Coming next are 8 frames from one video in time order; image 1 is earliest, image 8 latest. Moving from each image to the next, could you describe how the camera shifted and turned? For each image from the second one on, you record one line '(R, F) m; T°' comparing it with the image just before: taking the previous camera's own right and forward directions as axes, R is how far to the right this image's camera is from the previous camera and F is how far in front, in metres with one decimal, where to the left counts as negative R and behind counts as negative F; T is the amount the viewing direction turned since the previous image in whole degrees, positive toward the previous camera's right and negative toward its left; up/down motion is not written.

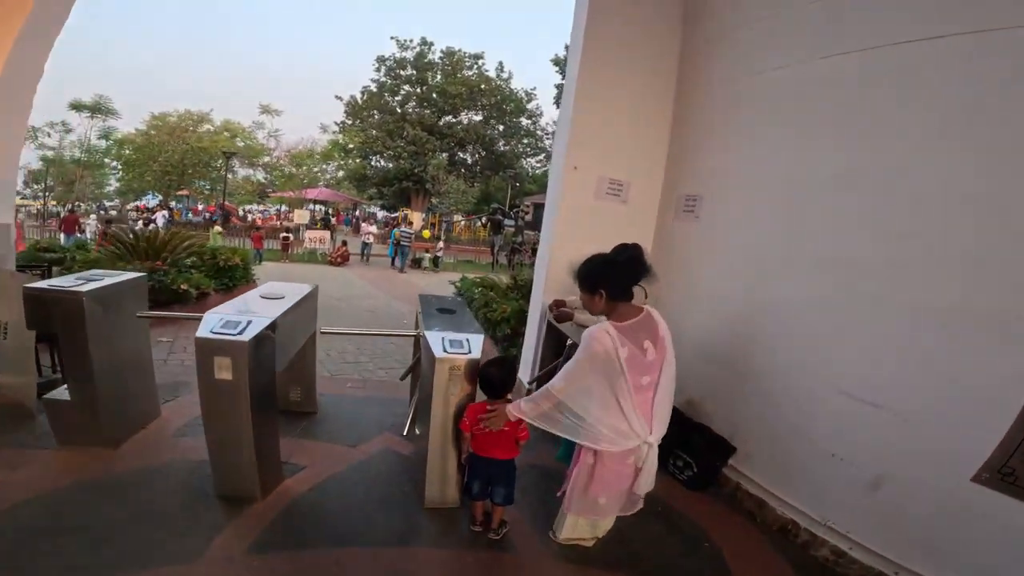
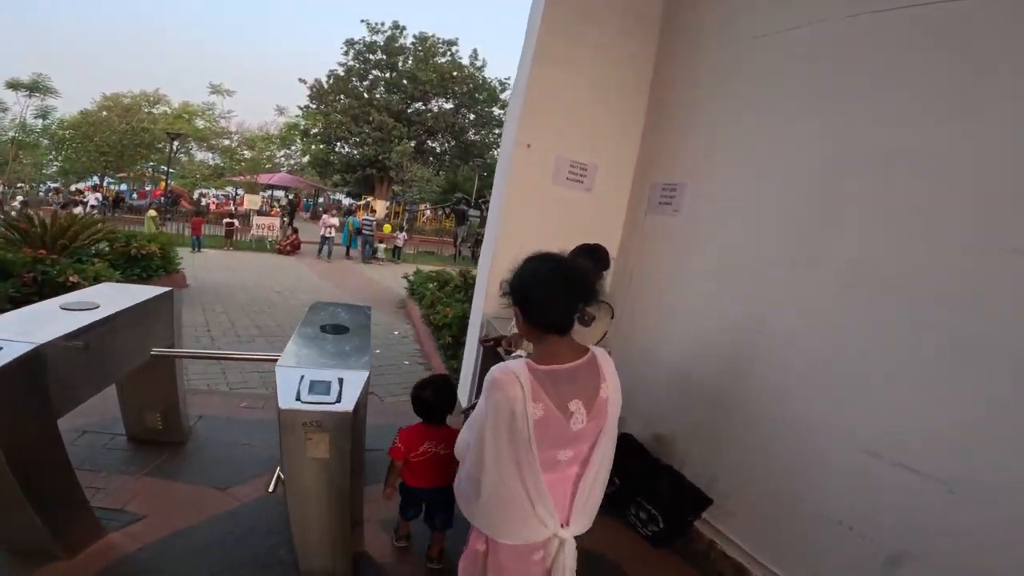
(+0.2, +0.8) m; +3°
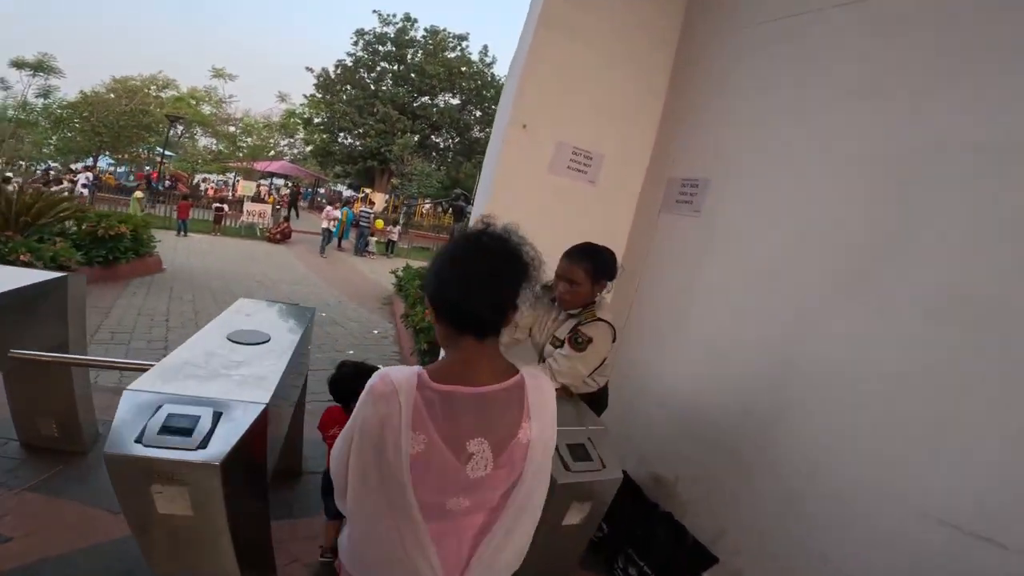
(+0.1, +0.5) m; 0°
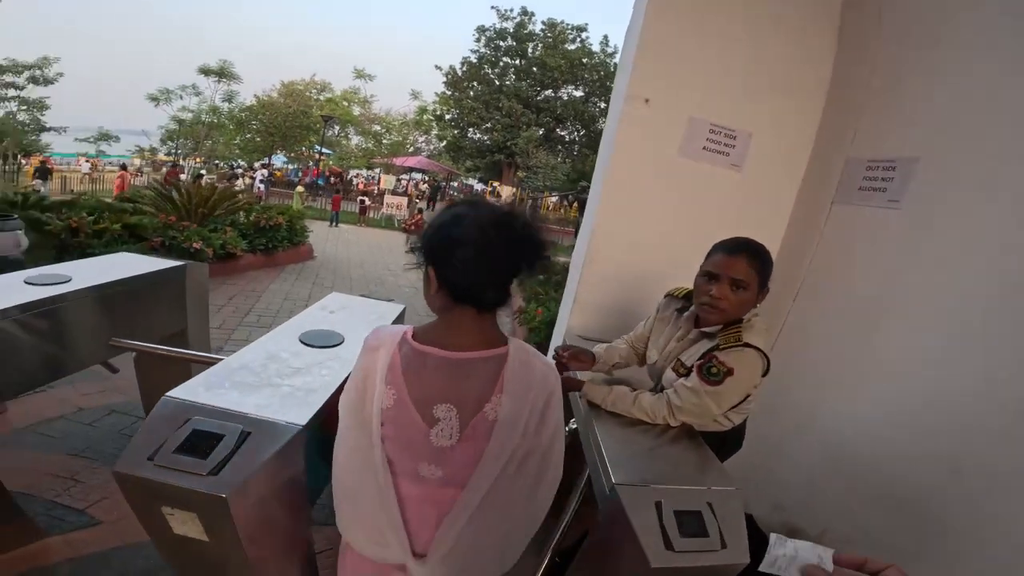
(0.0, +0.3) m; -13°
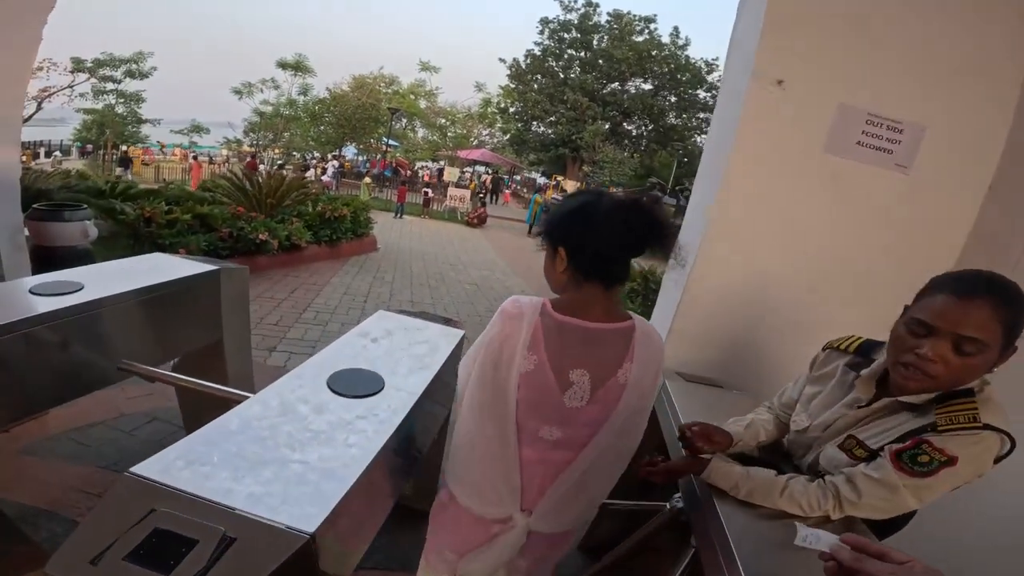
(-0.1, +0.4) m; -6°
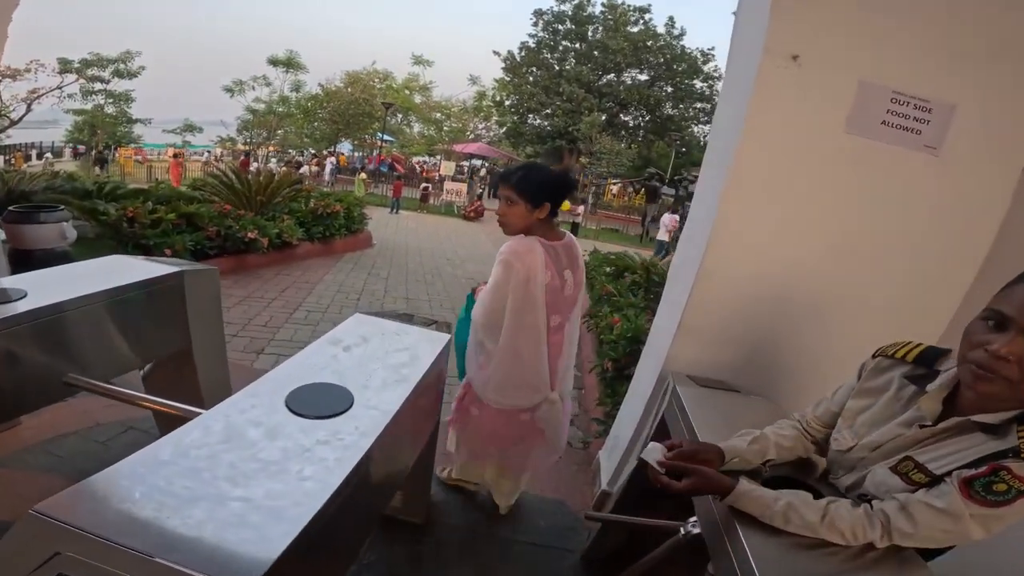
(0.0, +0.2) m; 0°
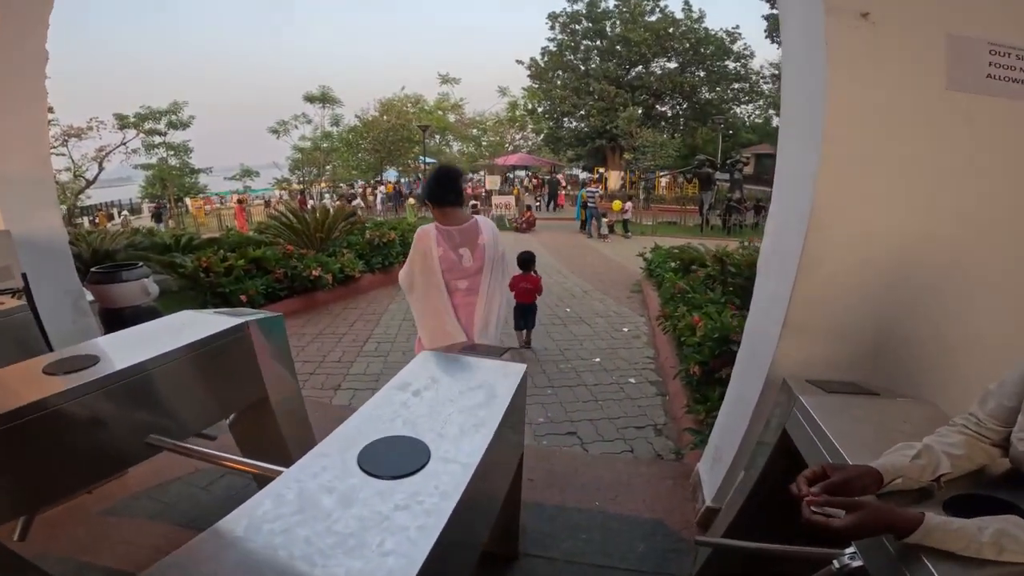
(-0.1, +0.1) m; -6°
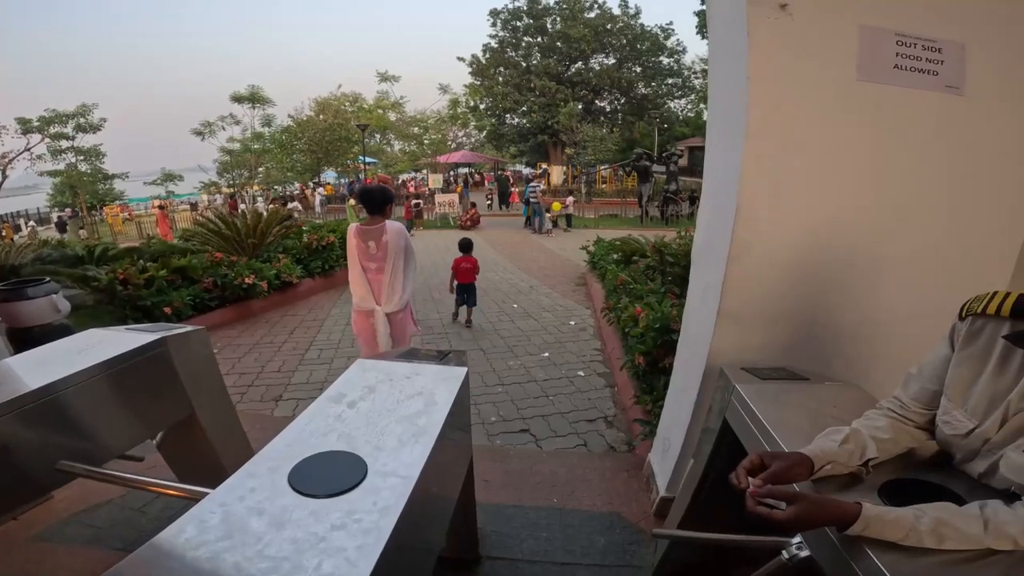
(0.0, 0.0) m; +5°
